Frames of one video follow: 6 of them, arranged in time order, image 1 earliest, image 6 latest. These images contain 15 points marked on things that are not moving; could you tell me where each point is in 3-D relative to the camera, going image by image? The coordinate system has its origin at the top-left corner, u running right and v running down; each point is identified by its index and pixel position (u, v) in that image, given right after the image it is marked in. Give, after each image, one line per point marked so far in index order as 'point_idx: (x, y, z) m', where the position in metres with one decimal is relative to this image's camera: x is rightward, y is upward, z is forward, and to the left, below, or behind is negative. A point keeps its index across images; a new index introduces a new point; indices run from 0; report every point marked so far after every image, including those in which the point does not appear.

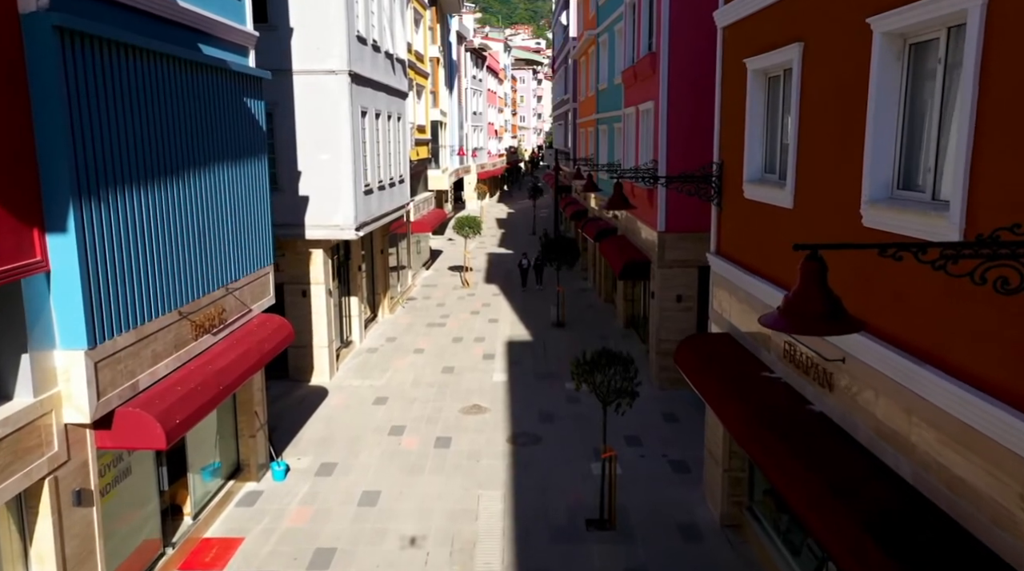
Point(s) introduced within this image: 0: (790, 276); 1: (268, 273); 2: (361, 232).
0: (+3.0, +0.1, +8.9) m
1: (-3.8, +0.2, +13.1) m
2: (-3.3, +1.2, +18.1) m
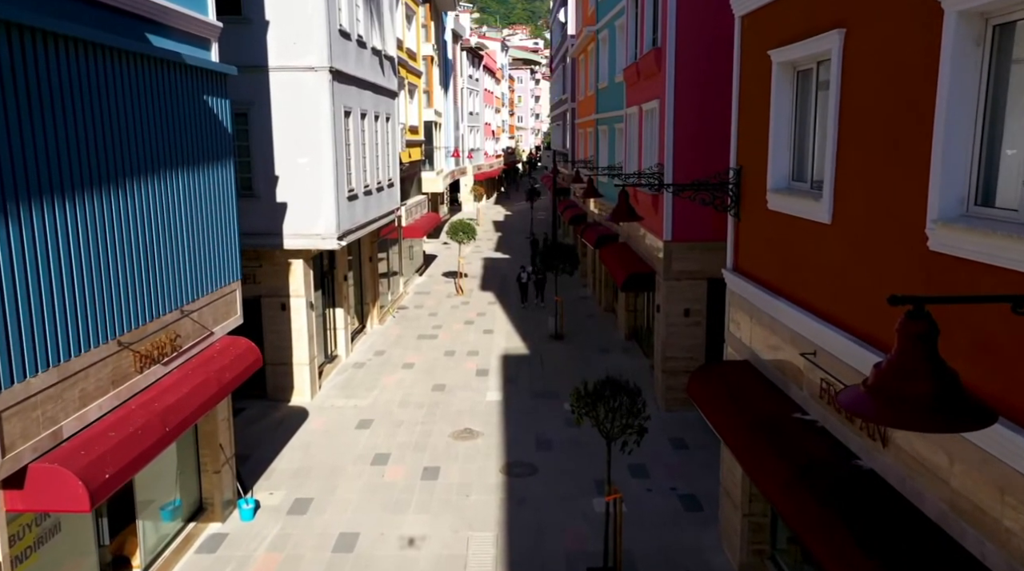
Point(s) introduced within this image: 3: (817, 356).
0: (+2.9, -0.2, +7.6) m
1: (-3.9, -0.1, +11.8) m
2: (-3.4, +0.9, +16.8) m
3: (+2.8, -0.7, +7.7) m
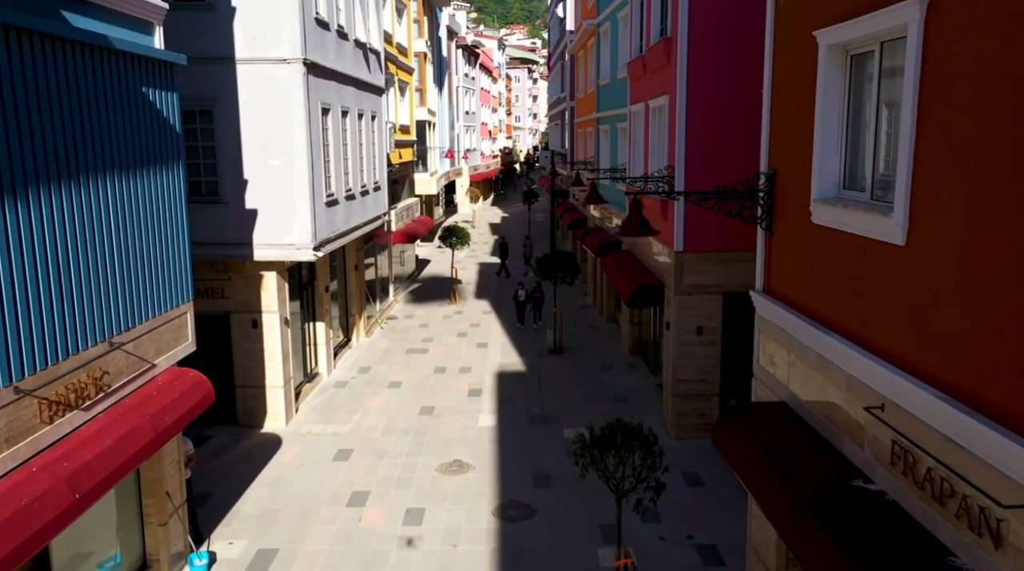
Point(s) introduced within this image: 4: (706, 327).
0: (+2.8, -0.4, +6.1) m
1: (-4.0, -0.3, +10.2) m
2: (-3.5, +0.6, +15.2) m
3: (+2.8, -0.9, +6.2) m
4: (+3.4, -0.7, +14.5) m
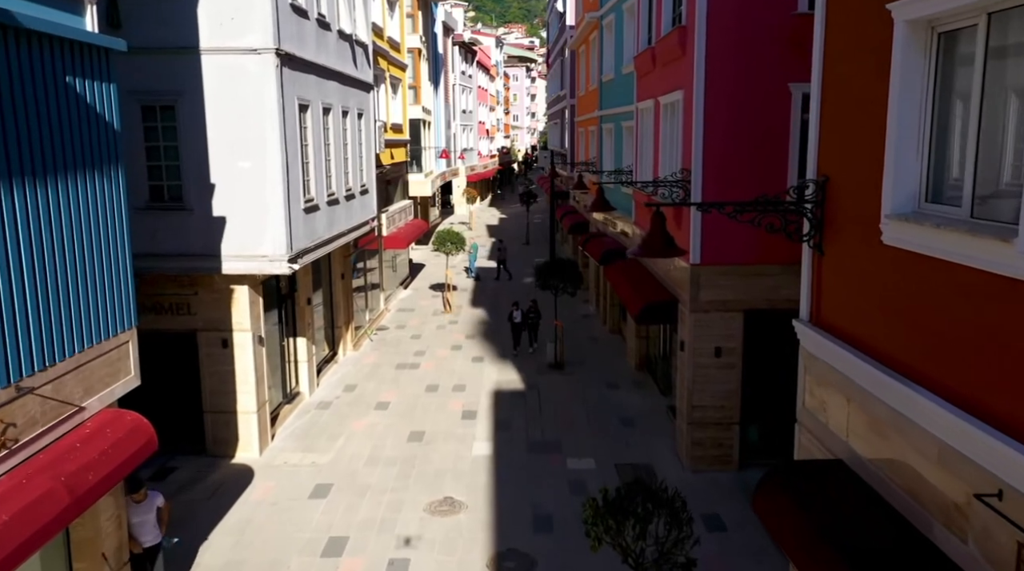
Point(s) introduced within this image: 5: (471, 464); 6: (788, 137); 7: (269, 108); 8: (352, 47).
0: (+2.8, -0.7, +4.6) m
1: (-4.1, -0.6, +8.7) m
2: (-3.6, +0.4, +13.7) m
3: (+2.8, -1.2, +4.7) m
4: (+3.4, -1.0, +13.1) m
5: (-0.7, -3.0, +14.1) m
6: (+4.1, +2.2, +12.3) m
7: (-3.8, +2.8, +12.9) m
8: (-3.5, +5.3, +18.2) m
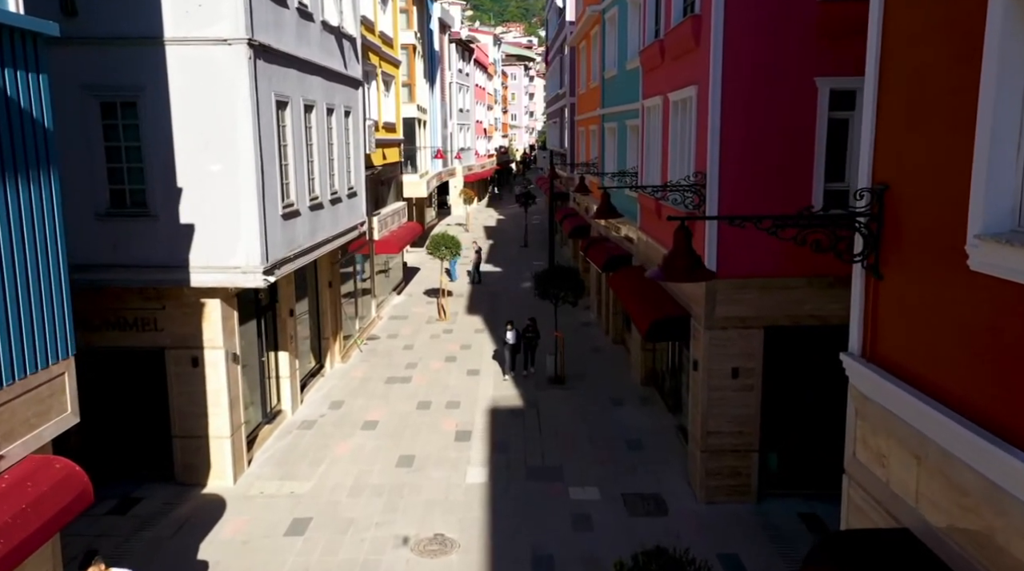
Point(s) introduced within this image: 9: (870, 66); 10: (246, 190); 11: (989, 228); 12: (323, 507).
0: (+2.8, -0.9, +3.4) m
1: (-4.1, -0.8, +7.5) m
2: (-3.6, +0.2, +12.5) m
3: (+2.7, -1.4, +3.5) m
4: (+3.3, -1.2, +11.9) m
5: (-0.7, -3.2, +12.9) m
6: (+4.1, +2.0, +11.1) m
7: (-3.8, +2.6, +11.7) m
8: (-3.6, +5.1, +17.0) m
9: (+2.6, +1.7, +6.1) m
10: (-3.8, +1.4, +11.9) m
11: (+2.7, +0.3, +4.7) m
12: (-2.8, -3.3, +12.4) m
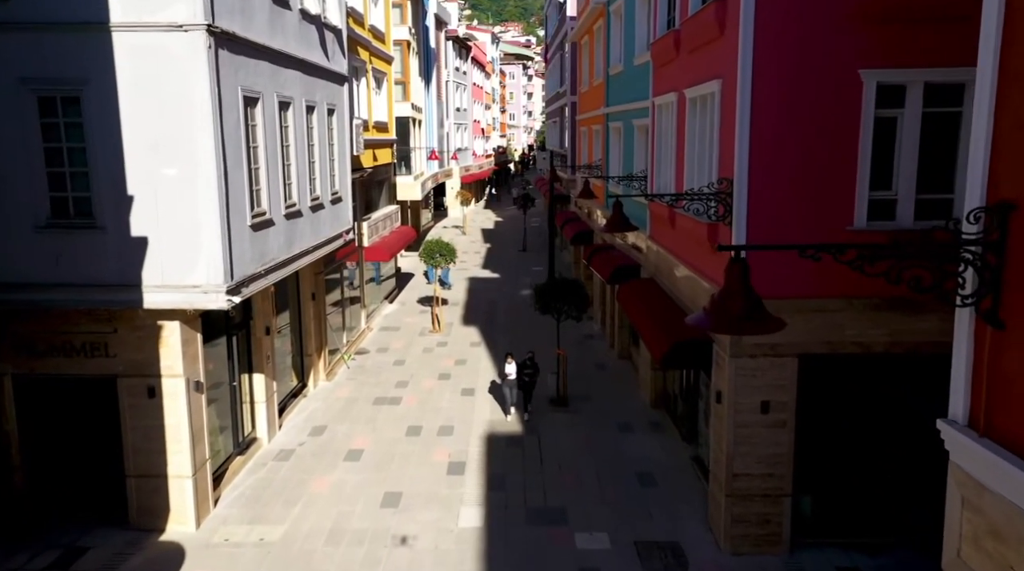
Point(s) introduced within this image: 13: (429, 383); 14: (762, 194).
0: (+2.8, -1.2, +1.9) m
1: (-4.1, -1.1, +6.0) m
2: (-3.6, -0.1, +11.0) m
3: (+2.7, -1.7, +2.0) m
4: (+3.3, -1.5, +10.4) m
5: (-0.8, -3.5, +11.4) m
6: (+4.1, +1.7, +9.7) m
7: (-3.8, +2.3, +10.2) m
8: (-3.6, +4.8, +15.5) m
9: (+2.6, +1.4, +4.7) m
10: (-3.8, +1.1, +10.4) m
11: (+2.7, 0.0, +3.2) m
12: (-2.9, -3.6, +10.9) m
13: (-1.9, -2.2, +18.8) m
14: (+3.0, +1.2, +10.0) m
